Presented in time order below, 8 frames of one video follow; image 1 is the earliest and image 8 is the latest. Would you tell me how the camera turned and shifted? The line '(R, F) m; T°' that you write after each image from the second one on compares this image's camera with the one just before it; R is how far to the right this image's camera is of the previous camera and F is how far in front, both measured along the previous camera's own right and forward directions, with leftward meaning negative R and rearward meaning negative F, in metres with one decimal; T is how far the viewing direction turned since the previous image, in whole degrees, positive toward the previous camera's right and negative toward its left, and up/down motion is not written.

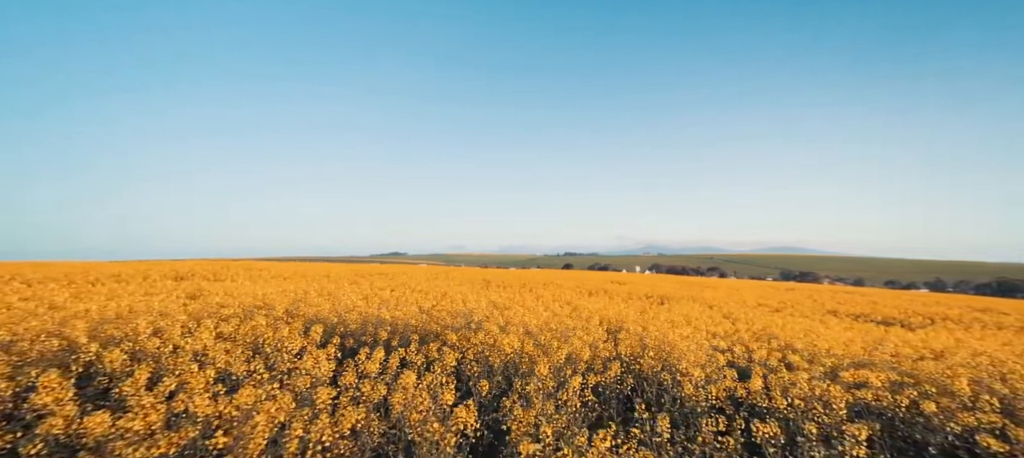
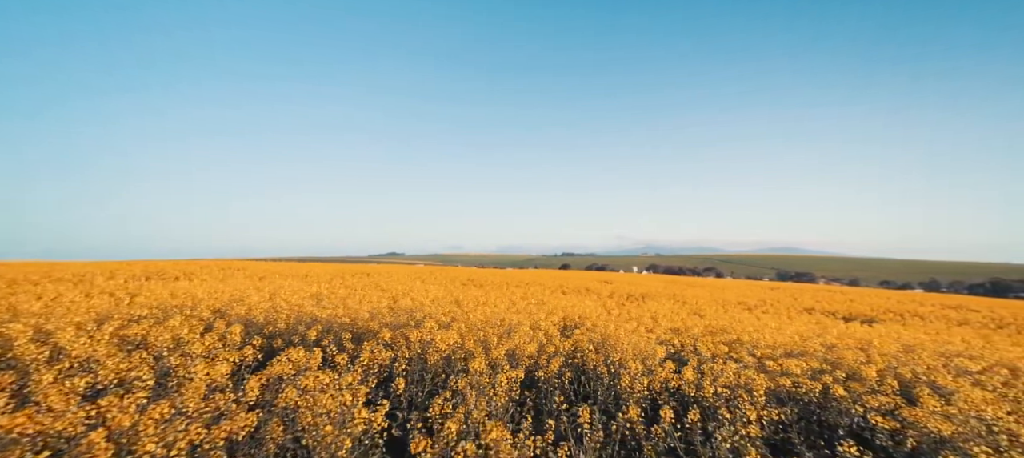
(-5.0, -1.0) m; +1°
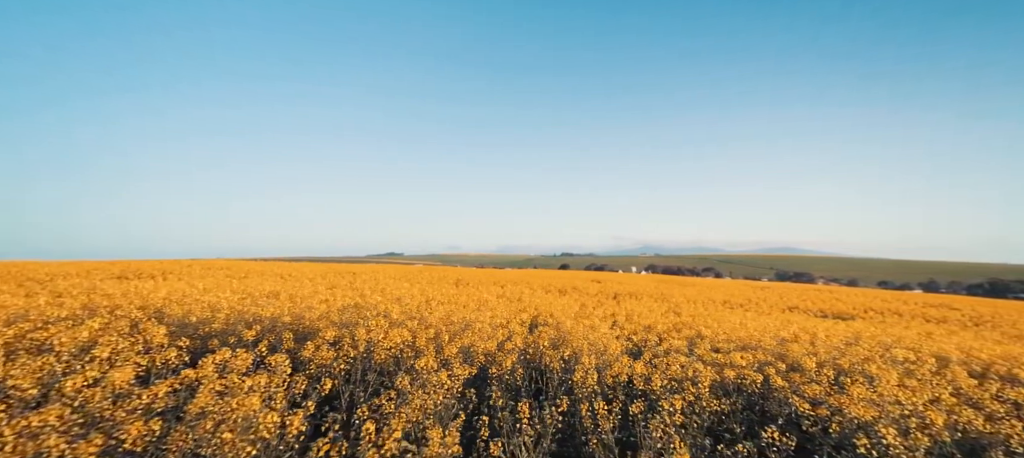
(+1.2, +0.1) m; 0°
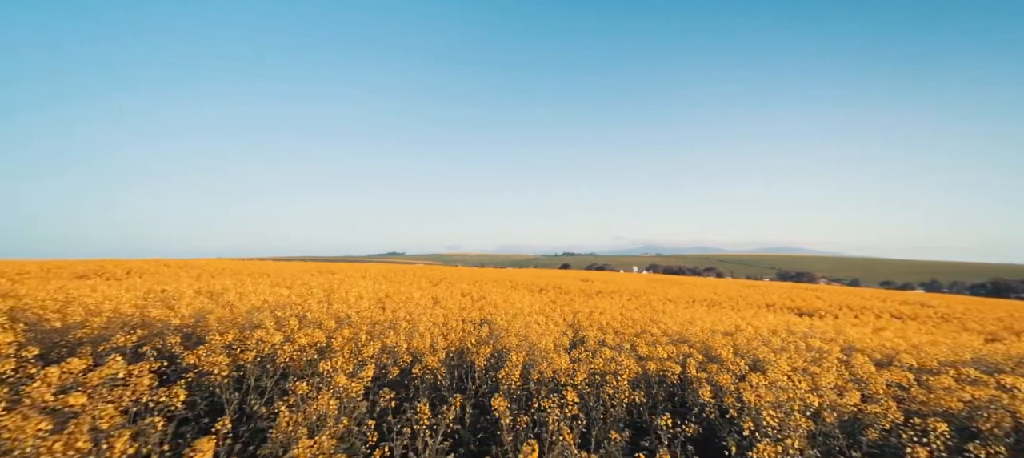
(+1.8, +0.3) m; 0°
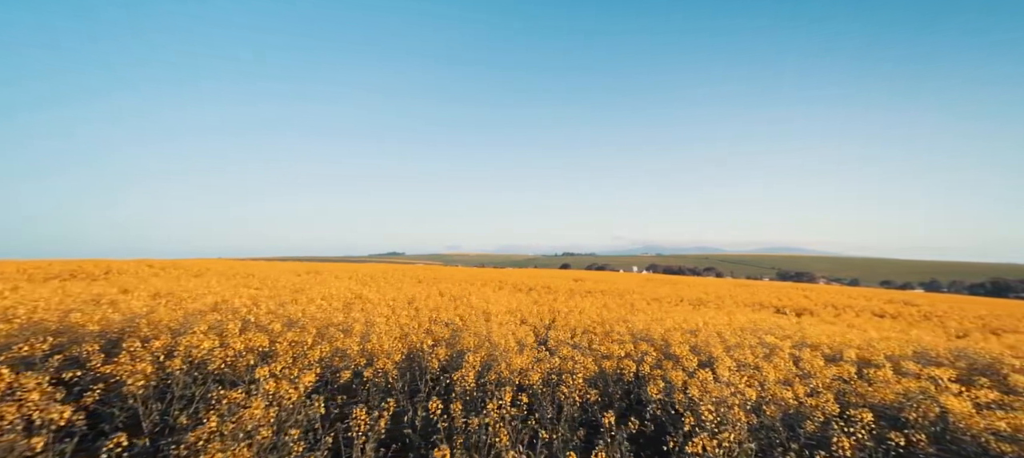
(+1.0, +0.1) m; 0°
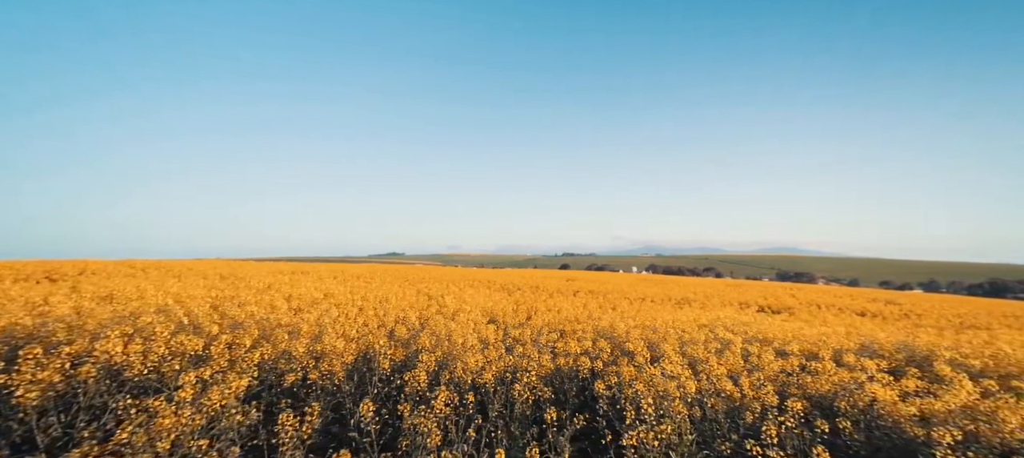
(+1.0, 0.0) m; 0°
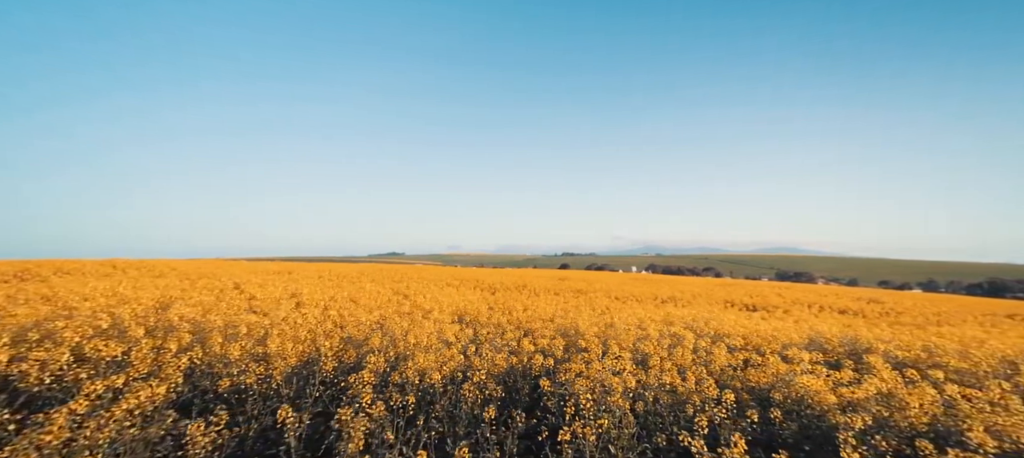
(+1.0, 0.0) m; 0°
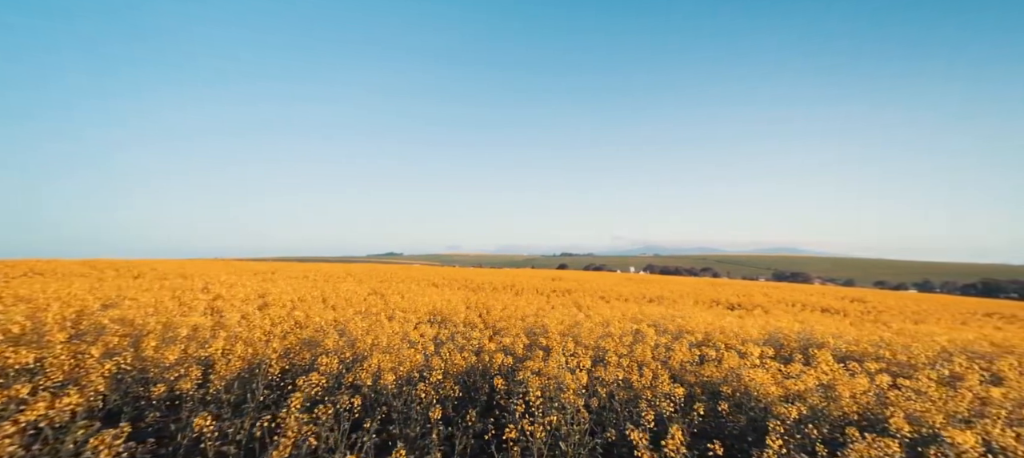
(+0.7, -0.1) m; 0°
